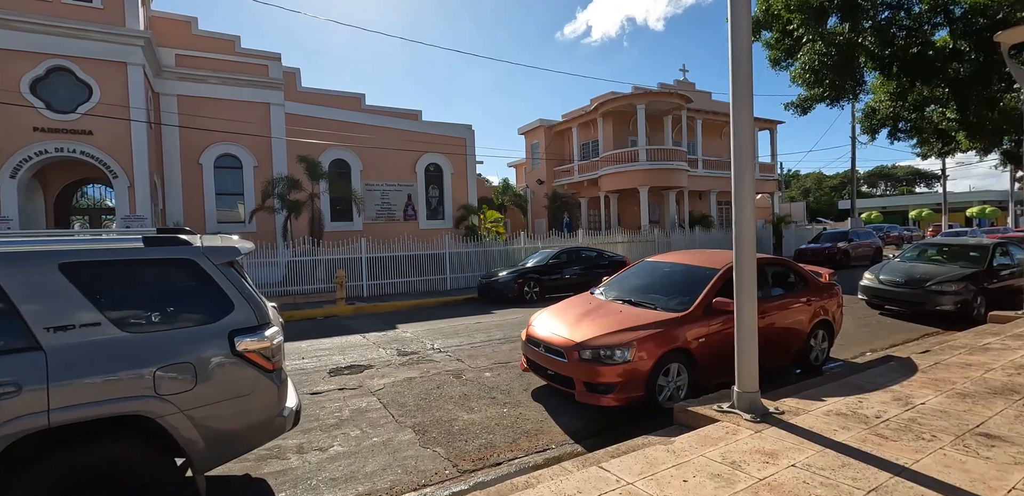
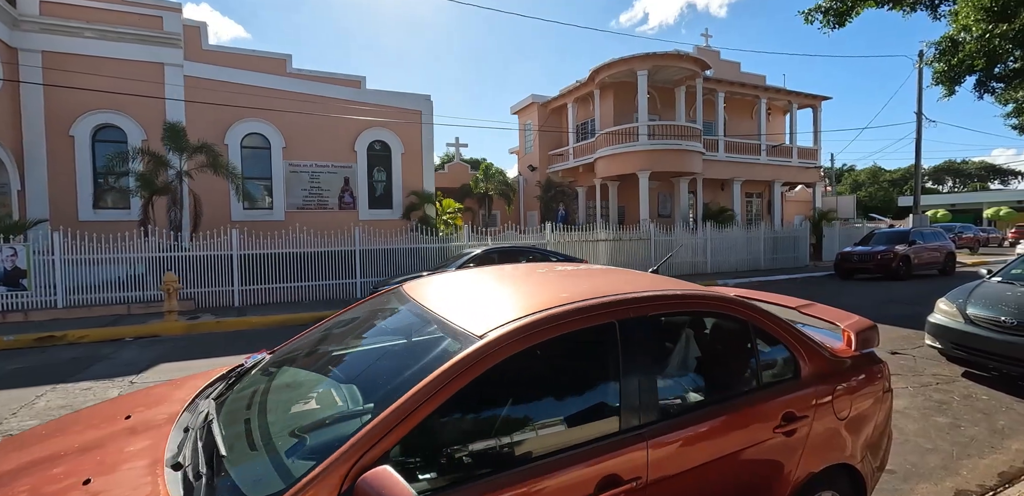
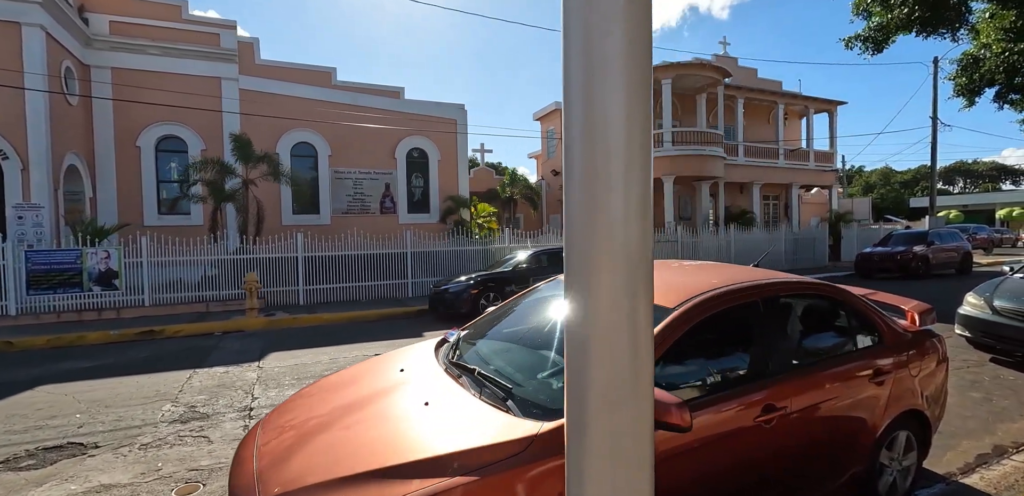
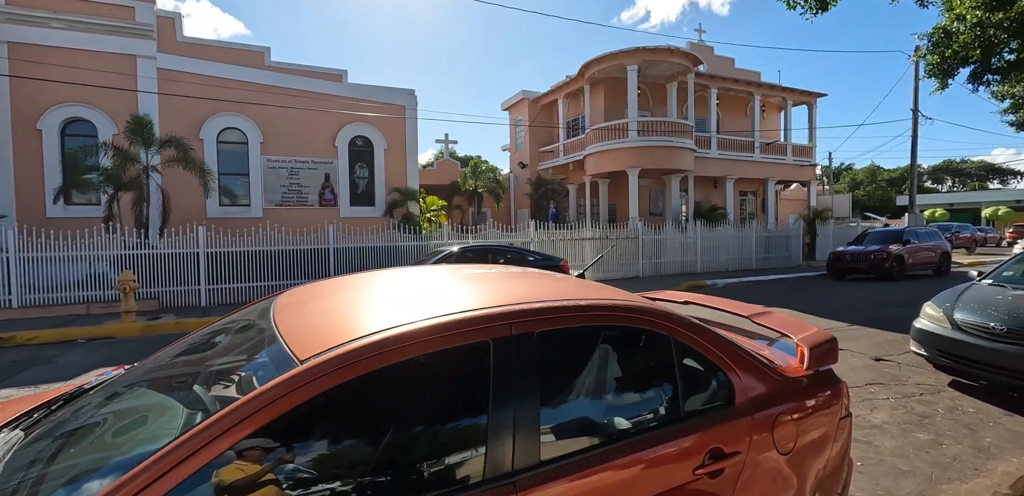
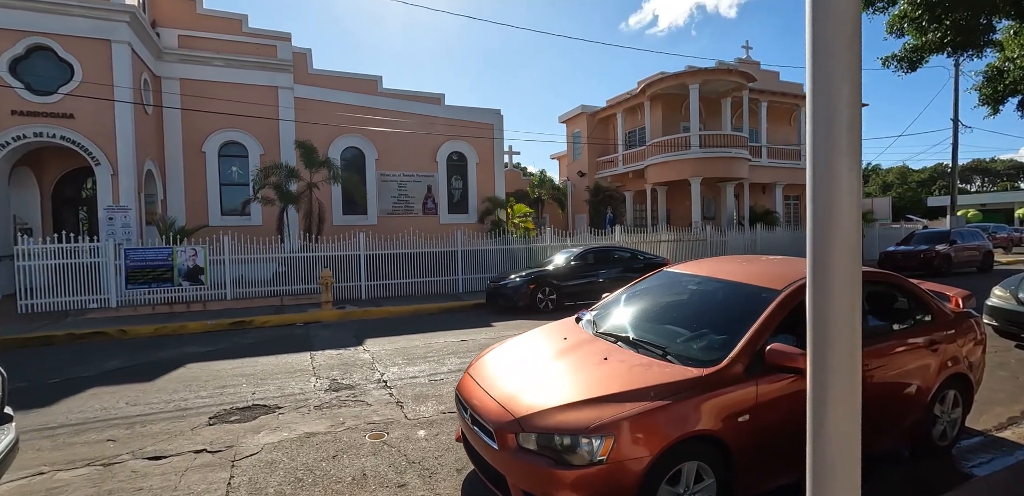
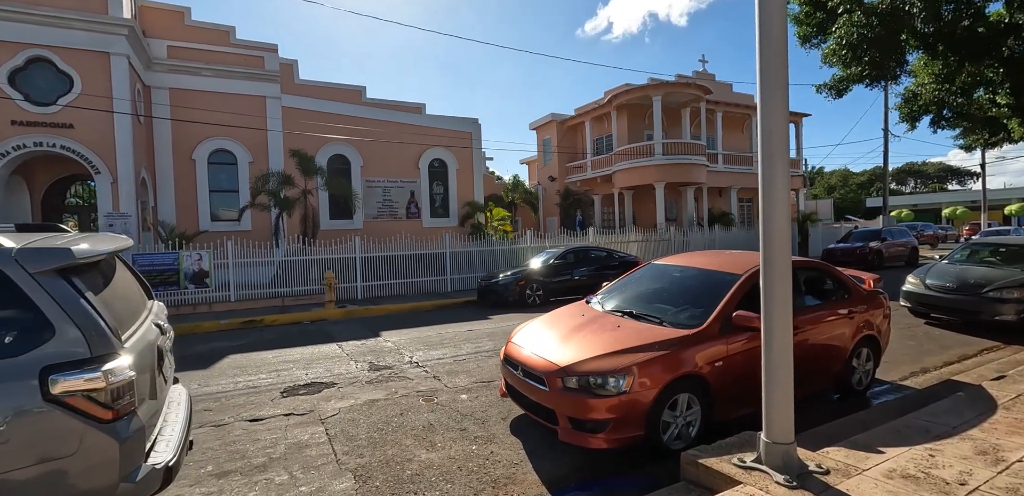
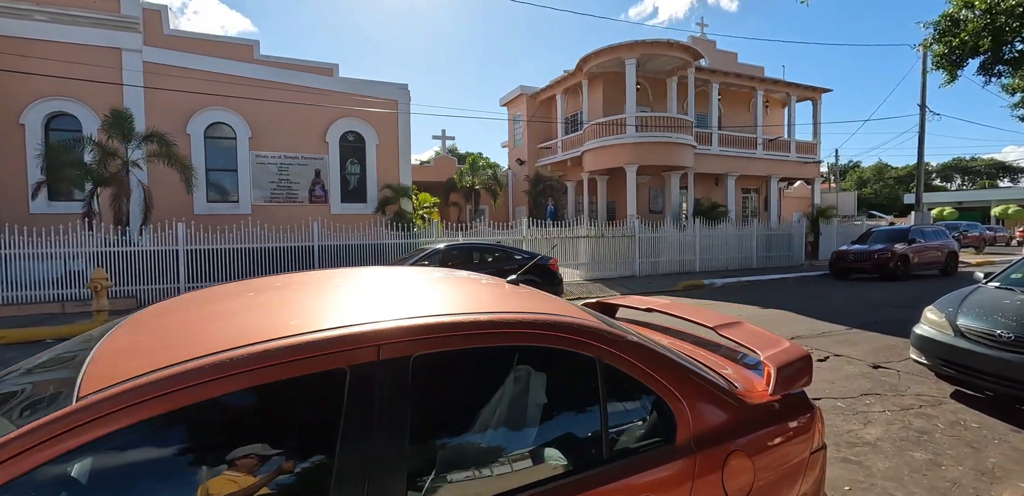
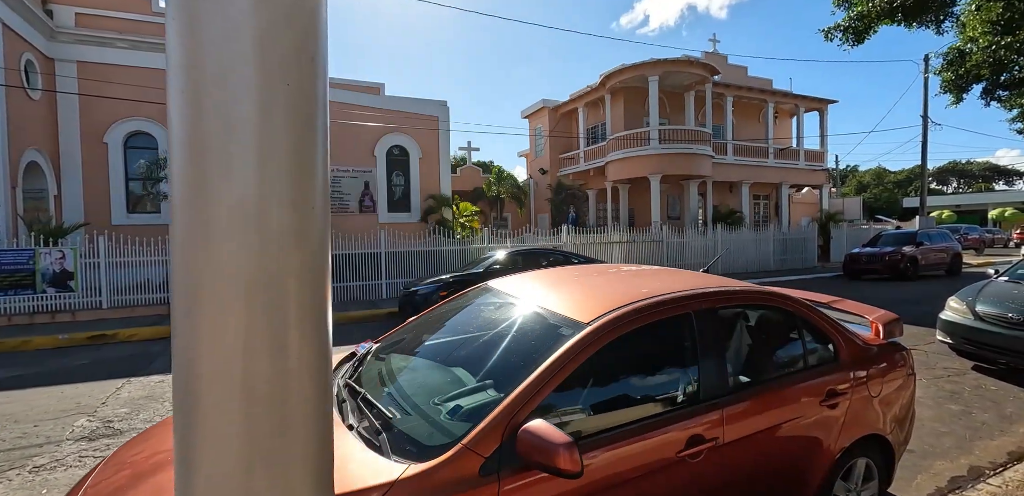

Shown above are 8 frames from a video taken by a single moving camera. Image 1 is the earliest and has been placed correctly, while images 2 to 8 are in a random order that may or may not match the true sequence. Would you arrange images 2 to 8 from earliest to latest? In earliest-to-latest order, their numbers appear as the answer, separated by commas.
6, 5, 3, 8, 2, 4, 7
